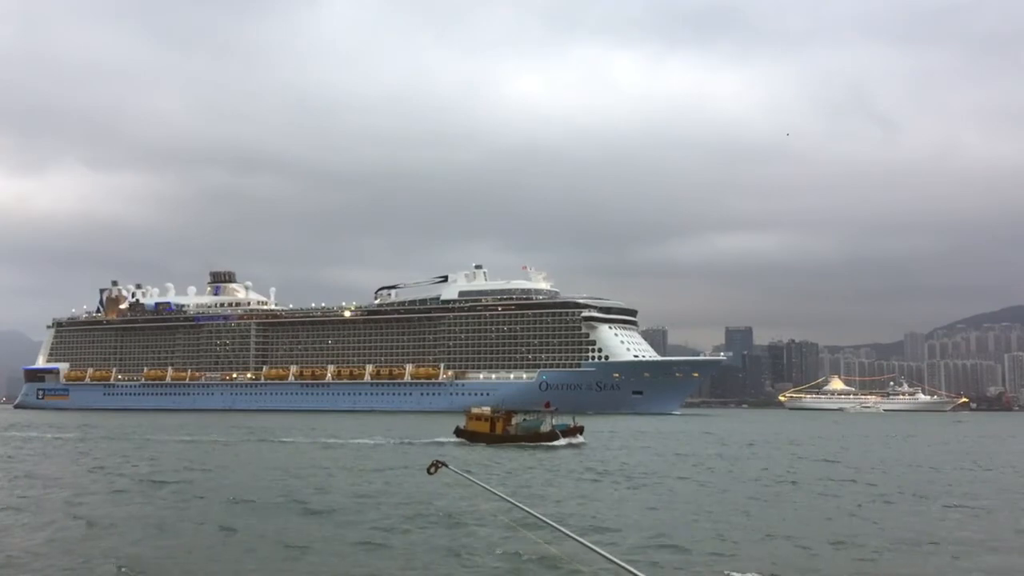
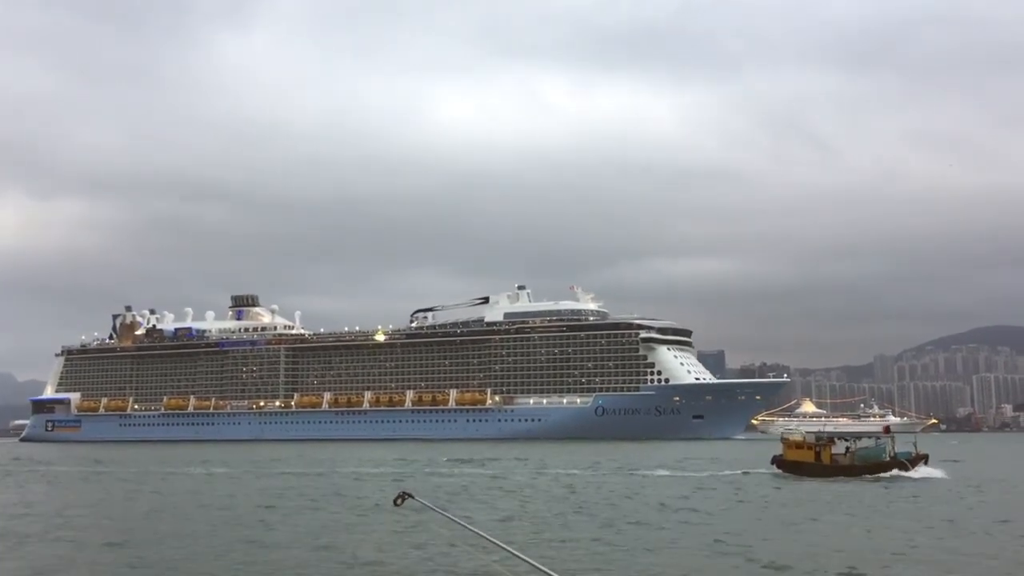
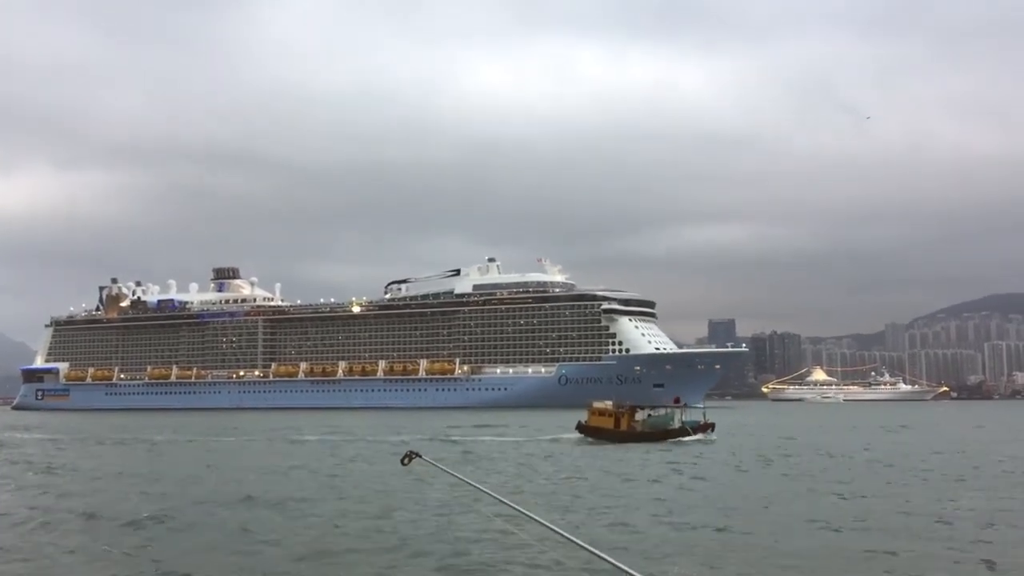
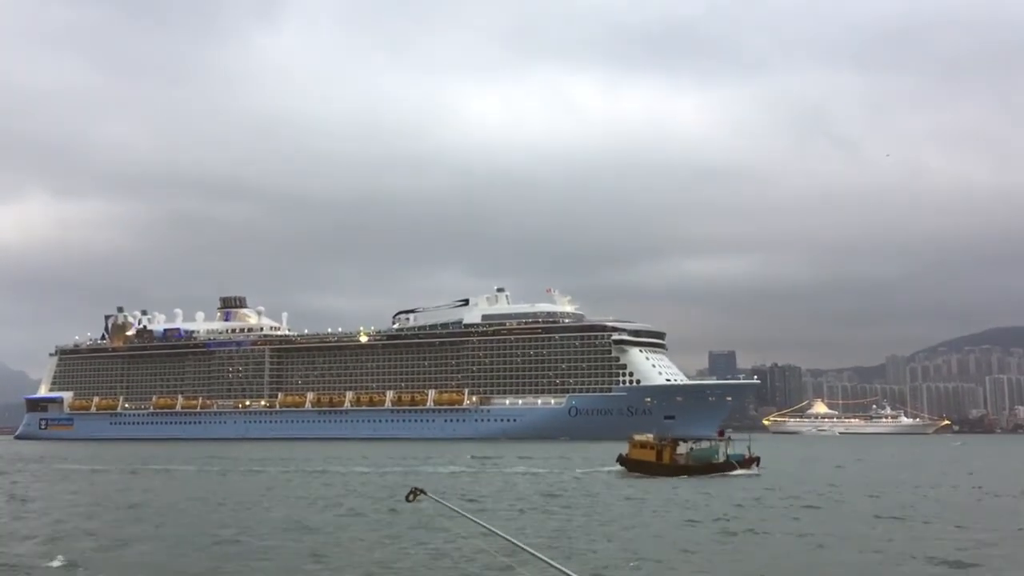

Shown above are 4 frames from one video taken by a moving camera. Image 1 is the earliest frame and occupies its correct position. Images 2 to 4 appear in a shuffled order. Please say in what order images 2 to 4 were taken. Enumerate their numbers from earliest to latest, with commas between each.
3, 4, 2
